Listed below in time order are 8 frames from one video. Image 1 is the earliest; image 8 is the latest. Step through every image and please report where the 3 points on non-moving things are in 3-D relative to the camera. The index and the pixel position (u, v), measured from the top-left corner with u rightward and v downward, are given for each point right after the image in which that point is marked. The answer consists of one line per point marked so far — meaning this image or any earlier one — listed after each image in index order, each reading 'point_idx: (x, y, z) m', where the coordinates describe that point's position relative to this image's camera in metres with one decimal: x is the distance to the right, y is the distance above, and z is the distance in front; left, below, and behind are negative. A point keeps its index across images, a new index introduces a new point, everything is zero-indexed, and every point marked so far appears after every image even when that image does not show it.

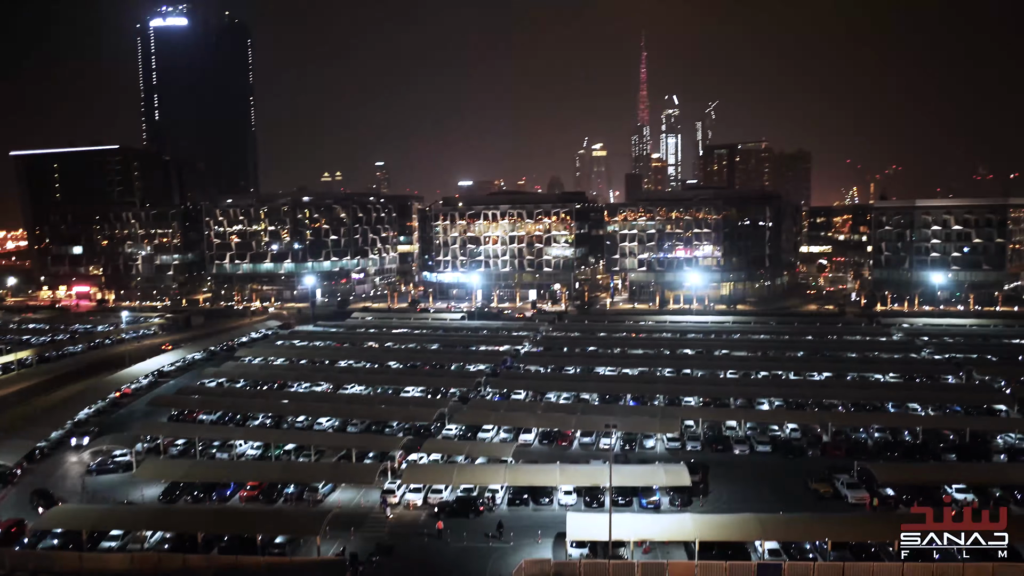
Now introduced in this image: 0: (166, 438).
0: (-10.8, -4.8, +19.2) m
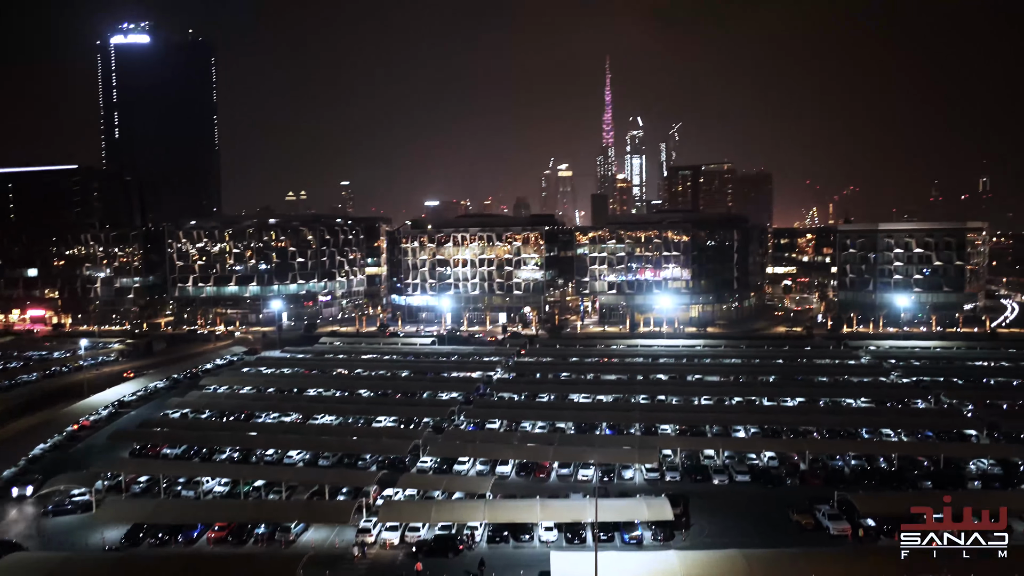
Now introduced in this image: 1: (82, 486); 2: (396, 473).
0: (-11.5, -5.6, +18.4) m
1: (-11.8, -5.5, +16.8) m
2: (-3.3, -5.4, +17.7) m
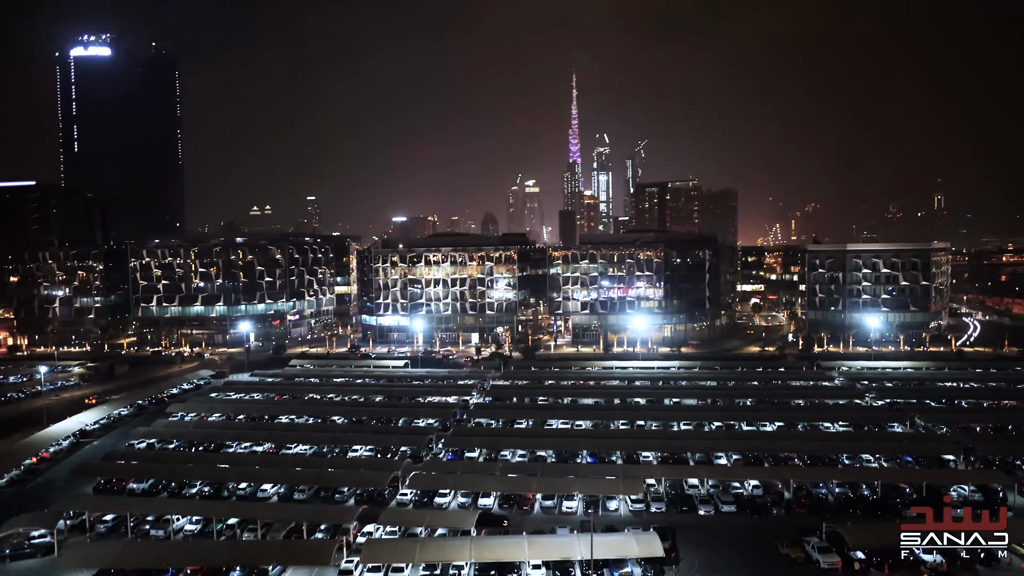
0: (-12.1, -6.4, +17.5) m
1: (-12.3, -6.2, +15.9) m
2: (-3.8, -6.1, +17.2) m
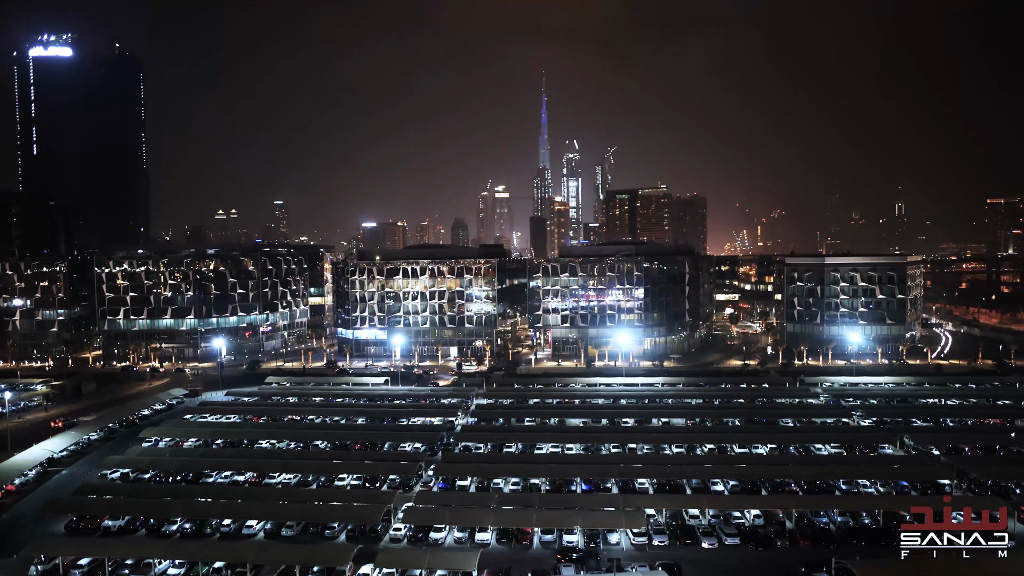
0: (-12.2, -7.2, +16.5) m
1: (-12.3, -6.9, +15.0) m
2: (-4.0, -6.9, +16.6) m
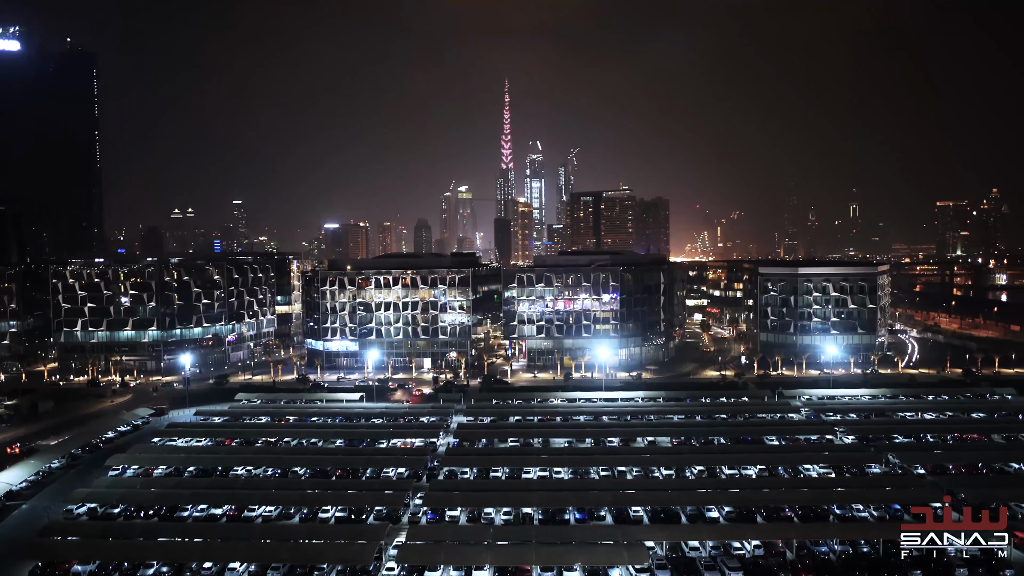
0: (-12.3, -8.0, +15.5) m
1: (-12.4, -7.7, +13.9) m
2: (-4.1, -7.6, +15.9) m
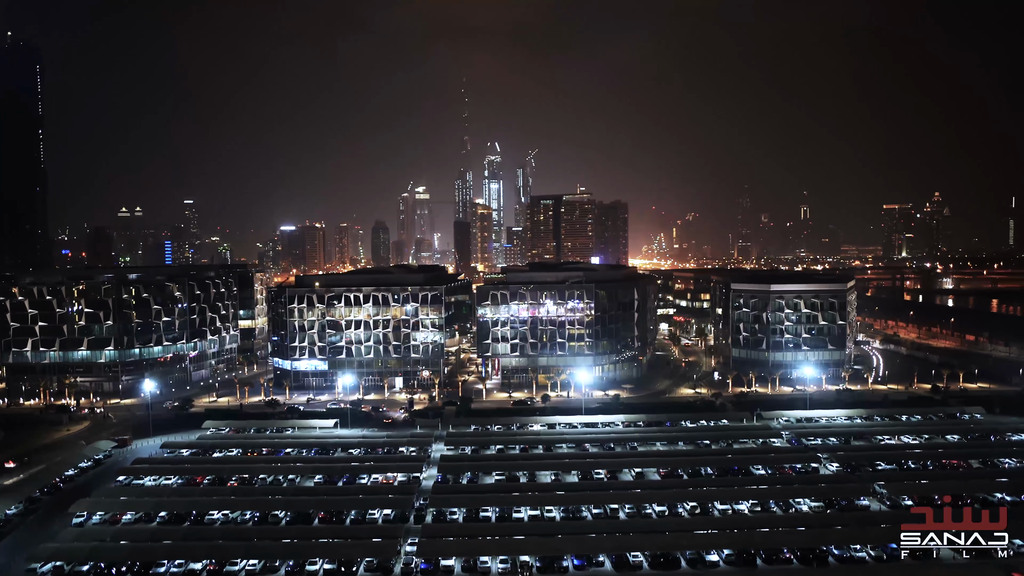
0: (-12.3, -9.3, +14.3) m
1: (-12.3, -9.0, +12.8) m
2: (-4.1, -8.8, +15.2) m
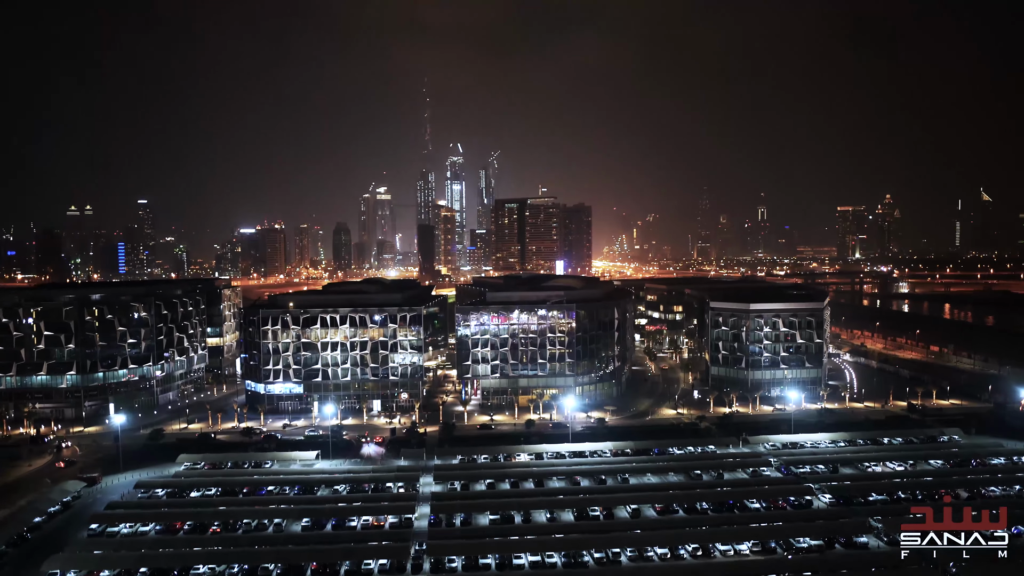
0: (-11.9, -10.8, +13.4) m
1: (-11.8, -10.5, +11.8) m
2: (-3.8, -10.2, +14.6) m
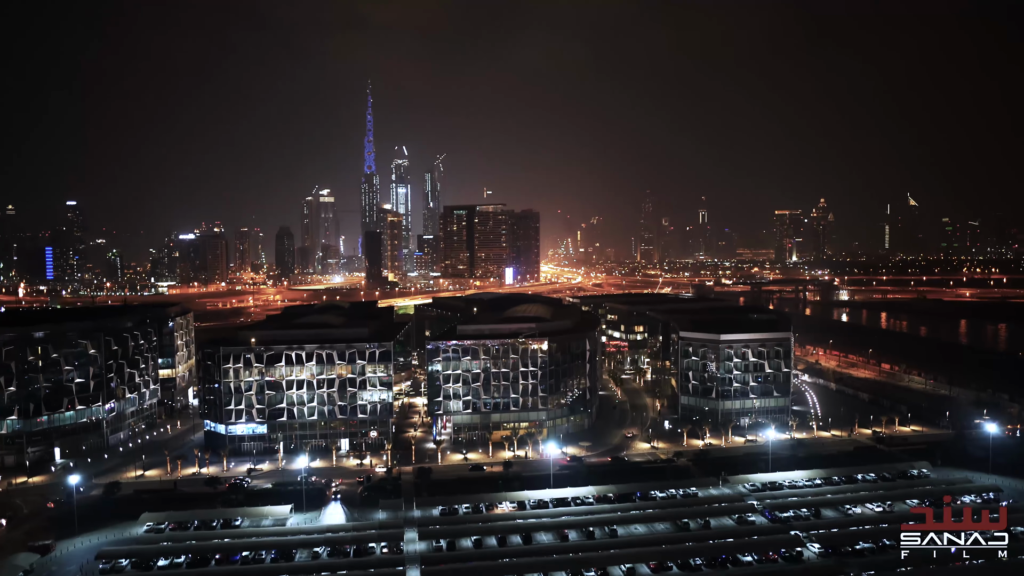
0: (-11.3, -13.3, +12.1) m
1: (-11.1, -12.9, +10.5) m
2: (-3.3, -12.6, +13.9) m
